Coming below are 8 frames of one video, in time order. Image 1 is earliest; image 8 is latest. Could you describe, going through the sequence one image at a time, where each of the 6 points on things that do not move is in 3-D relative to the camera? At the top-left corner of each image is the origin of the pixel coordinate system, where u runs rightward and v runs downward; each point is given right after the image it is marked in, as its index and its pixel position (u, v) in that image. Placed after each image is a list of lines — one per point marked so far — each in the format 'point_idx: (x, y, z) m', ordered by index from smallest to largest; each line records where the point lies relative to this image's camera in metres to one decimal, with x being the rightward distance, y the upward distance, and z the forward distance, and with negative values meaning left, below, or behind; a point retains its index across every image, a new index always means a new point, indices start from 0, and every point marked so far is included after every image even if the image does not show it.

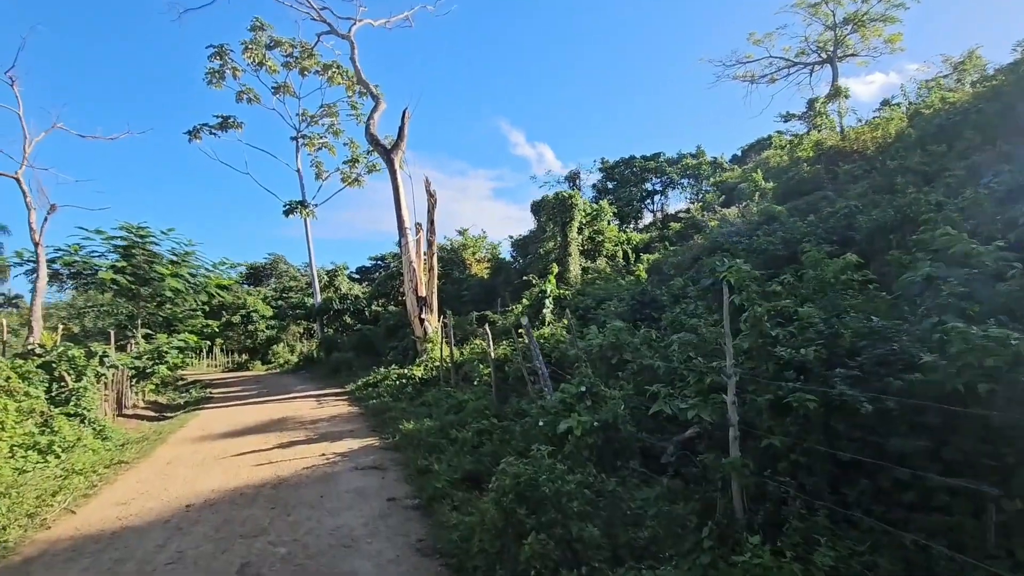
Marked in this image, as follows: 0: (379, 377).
0: (-3.2, -2.1, +12.2) m
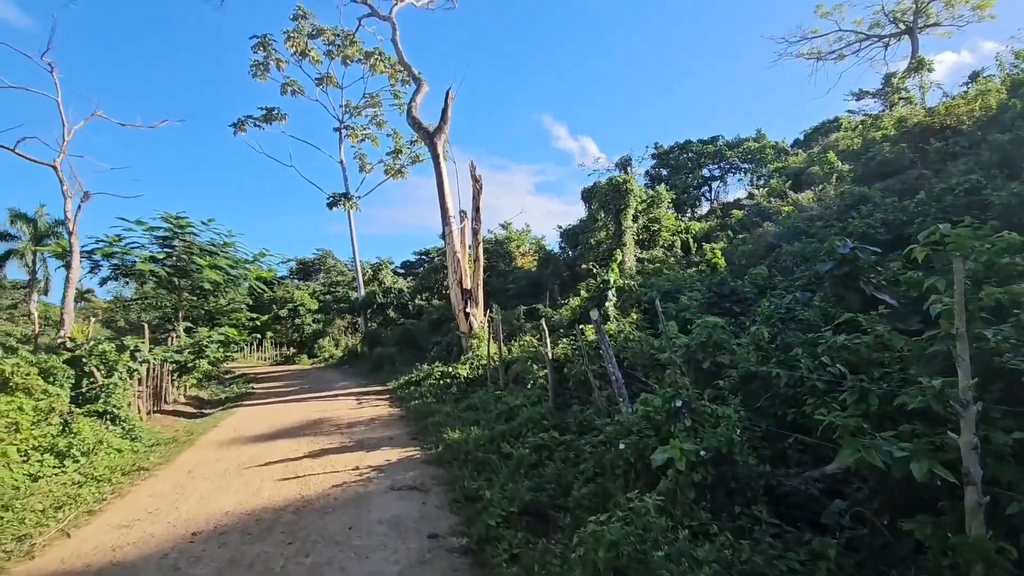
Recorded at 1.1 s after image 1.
0: (-2.0, -1.9, +11.5) m
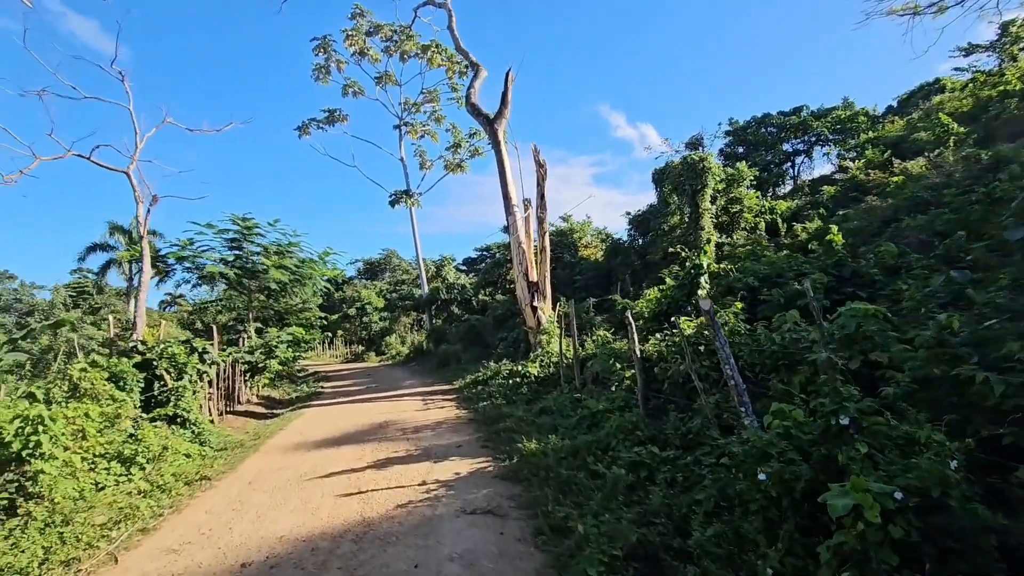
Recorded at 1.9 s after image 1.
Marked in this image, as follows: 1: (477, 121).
0: (-0.5, -1.8, +10.9) m
1: (-0.9, +4.2, +12.7) m
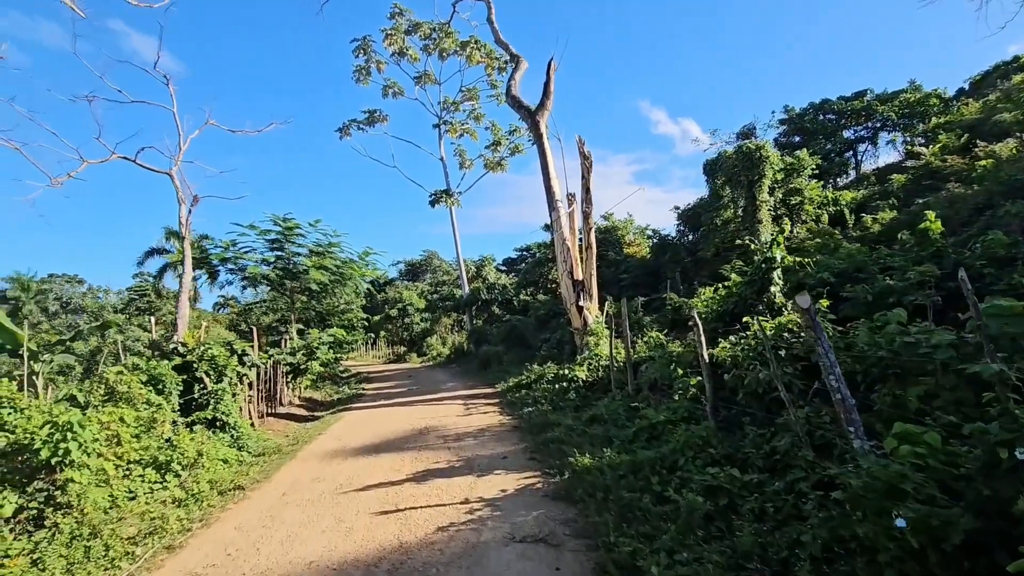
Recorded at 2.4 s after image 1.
0: (+0.4, -1.8, +10.4) m
1: (+0.1, +4.2, +12.3) m
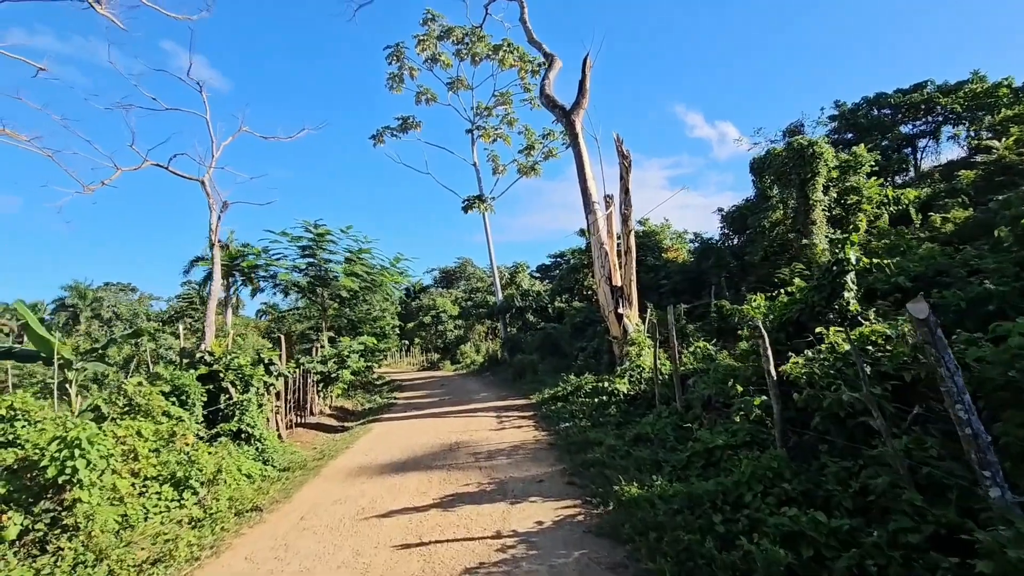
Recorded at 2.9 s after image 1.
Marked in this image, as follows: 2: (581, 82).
0: (+1.1, -1.9, +9.8) m
1: (+0.9, +4.0, +11.8) m
2: (+1.6, +4.7, +11.7) m
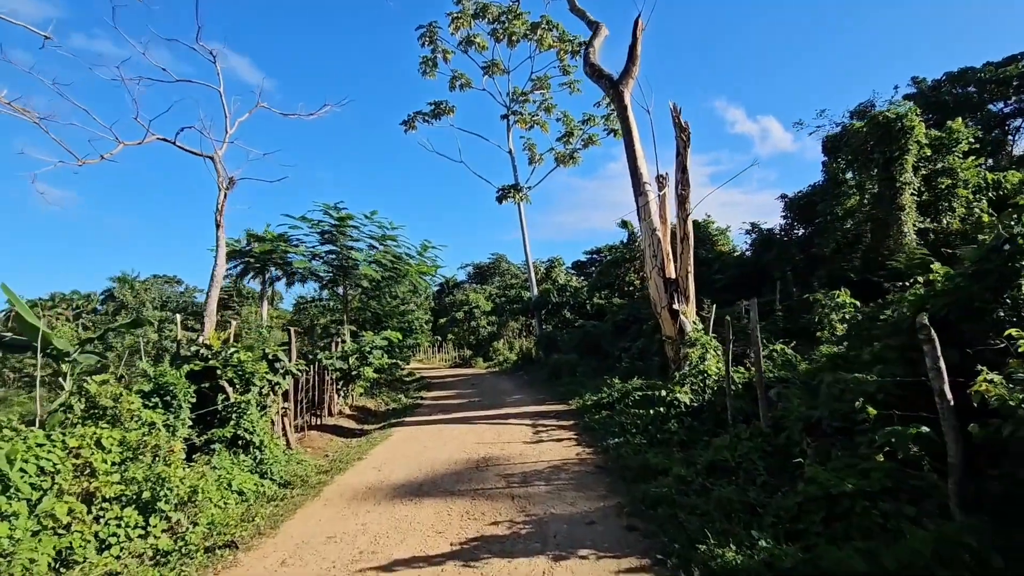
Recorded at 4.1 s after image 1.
0: (+1.7, -1.8, +8.5) m
1: (+1.8, +4.2, +10.5) m
2: (+2.4, +4.8, +10.3) m
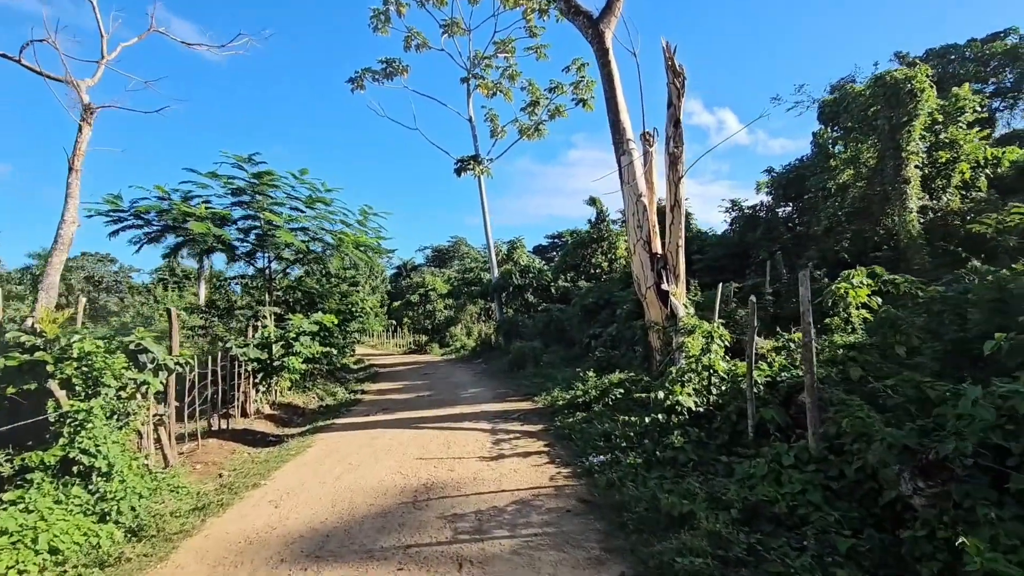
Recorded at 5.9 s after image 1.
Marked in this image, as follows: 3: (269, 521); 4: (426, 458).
0: (+1.1, -1.4, +7.0) m
1: (+1.1, +4.6, +8.8) m
2: (+1.7, +5.2, +8.7) m
3: (-1.9, -1.8, +4.1) m
4: (-0.9, -1.8, +5.6) m
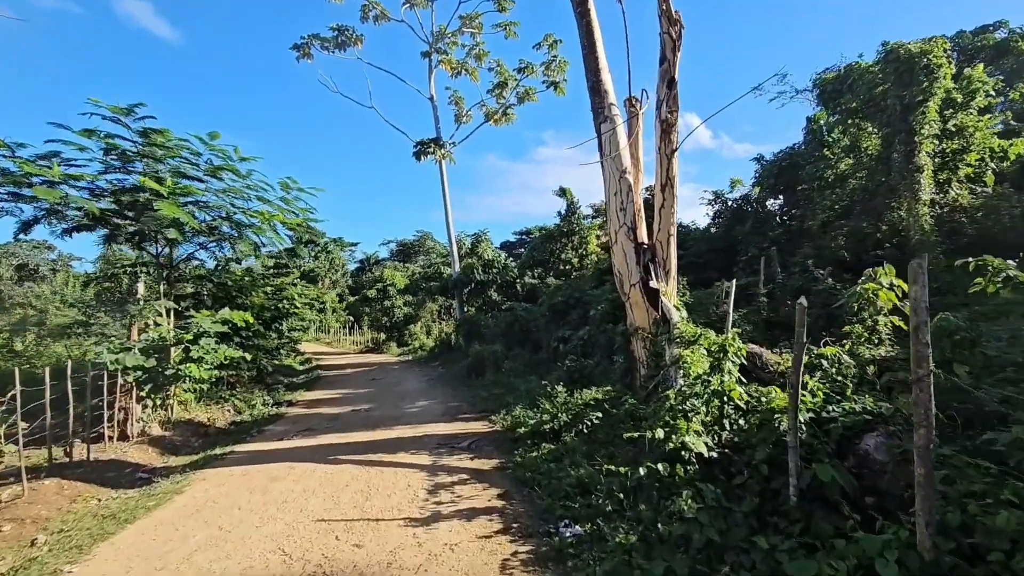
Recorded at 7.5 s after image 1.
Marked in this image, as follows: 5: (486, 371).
0: (+0.6, -1.4, +5.5) m
1: (+0.5, +4.6, +7.3) m
2: (+1.2, +5.3, +7.2) m
3: (-2.3, -1.7, +2.4) m
4: (-1.4, -1.8, +4.0) m
5: (-0.6, -1.8, +10.9) m
